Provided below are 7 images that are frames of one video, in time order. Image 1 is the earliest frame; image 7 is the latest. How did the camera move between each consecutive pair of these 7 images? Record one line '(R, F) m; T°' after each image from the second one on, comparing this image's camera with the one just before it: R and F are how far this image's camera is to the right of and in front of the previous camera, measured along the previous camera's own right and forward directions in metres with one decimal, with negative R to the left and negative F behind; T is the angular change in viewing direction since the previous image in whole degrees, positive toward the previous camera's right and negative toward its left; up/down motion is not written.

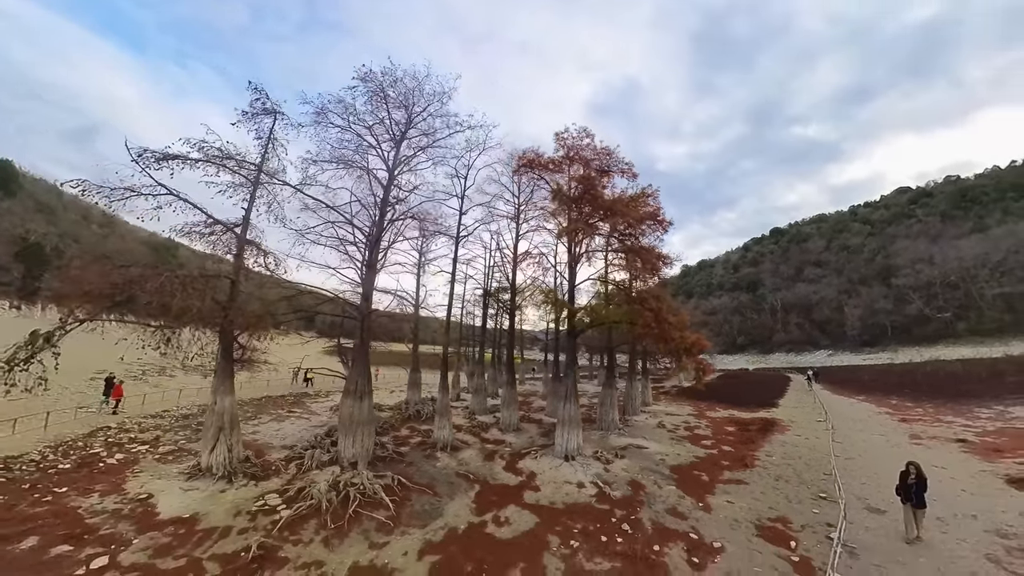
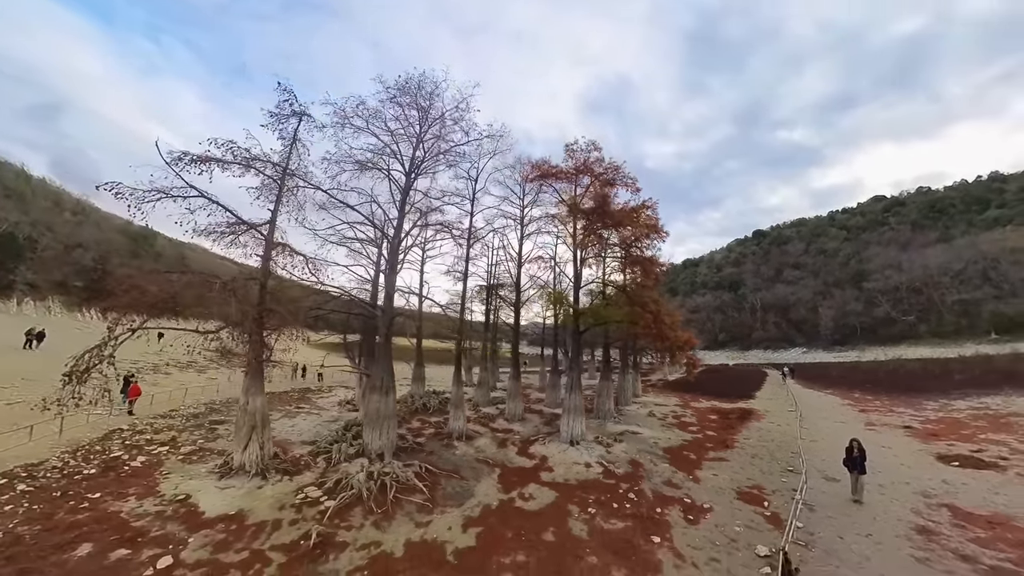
(-1.0, -1.4) m; +2°
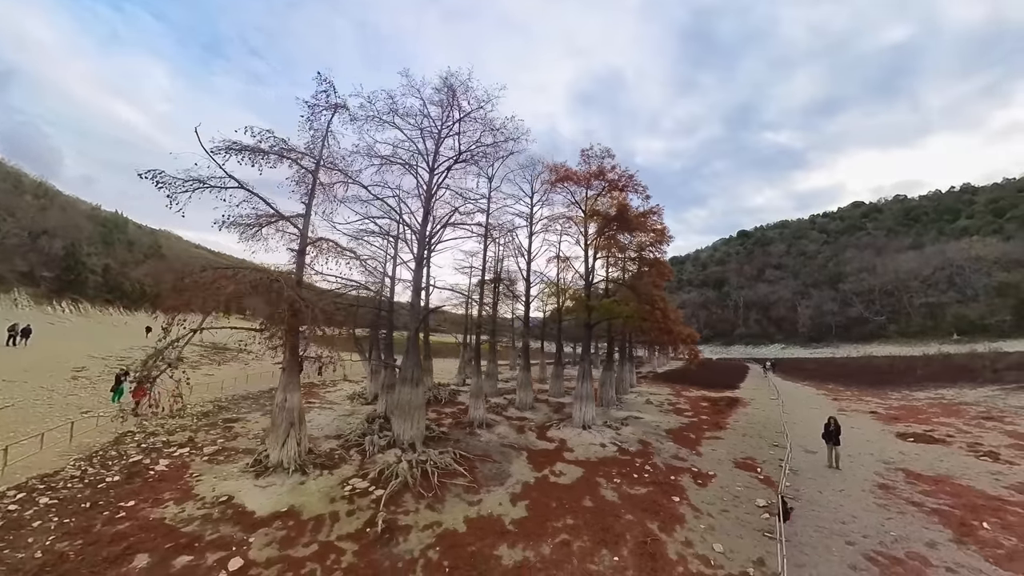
(-1.4, -1.4) m; +3°
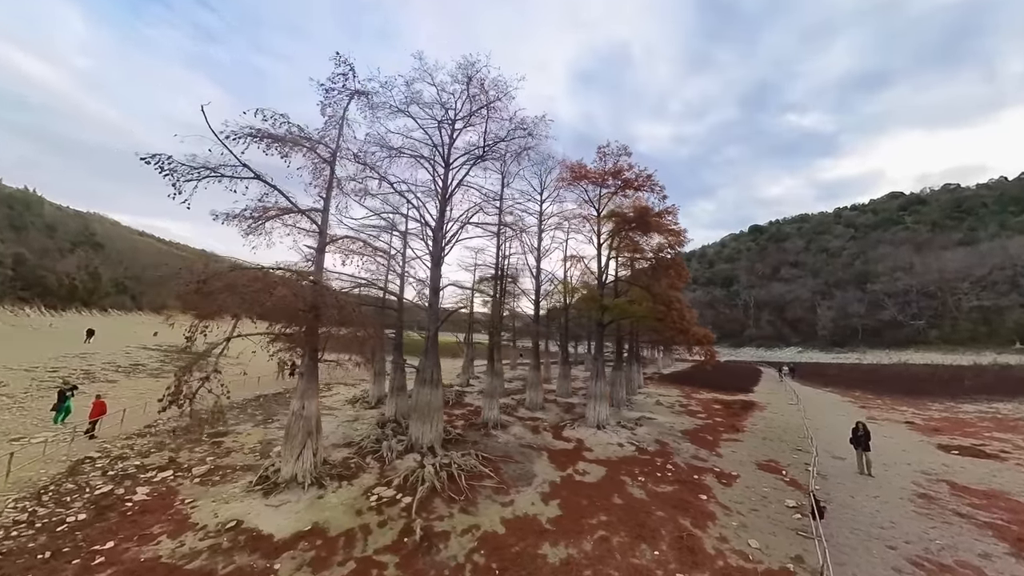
(-0.8, -0.1) m; +1°
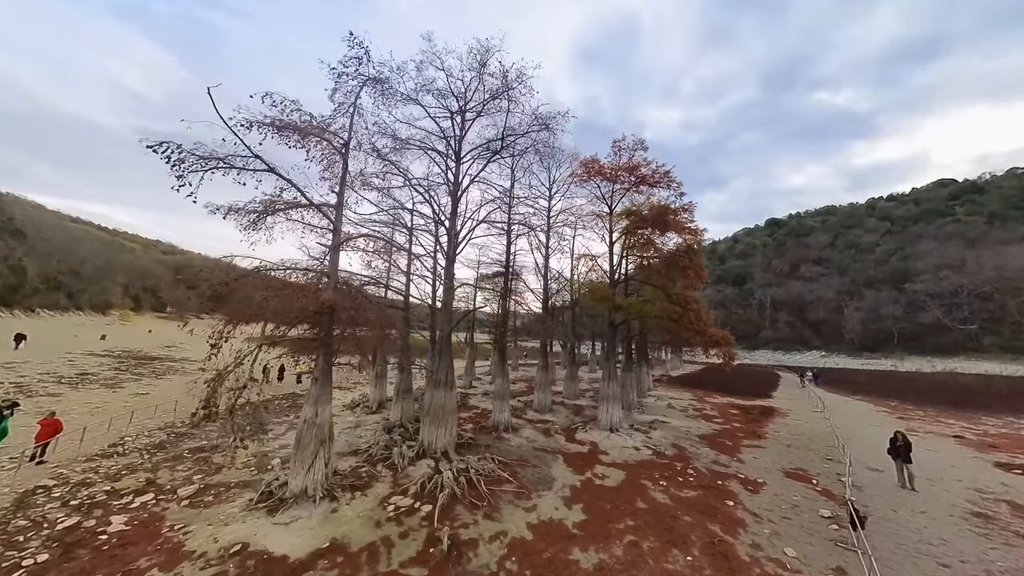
(-0.5, +0.2) m; 0°
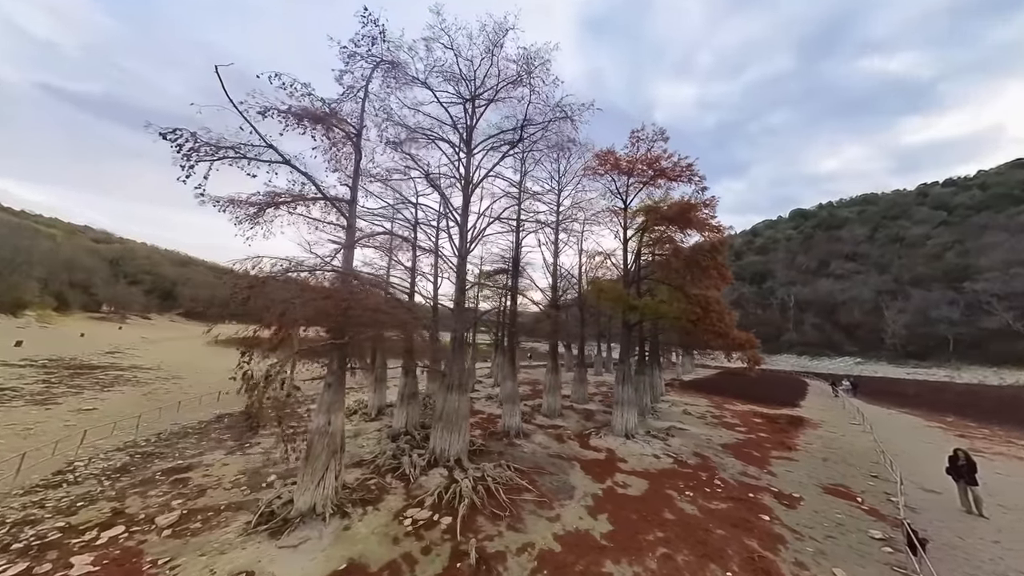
(-0.3, +0.6) m; -1°
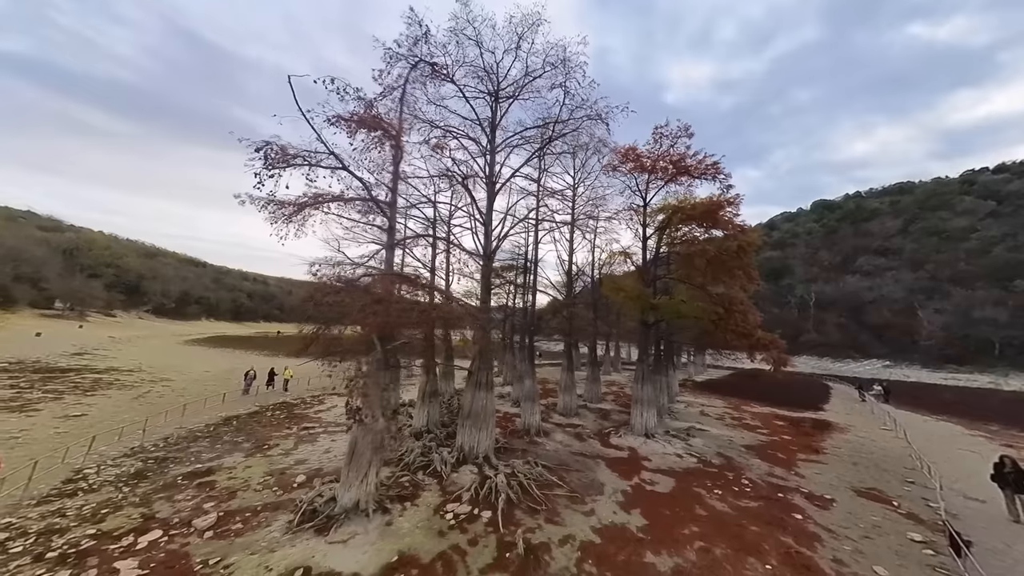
(-0.5, 0.0) m; -1°
